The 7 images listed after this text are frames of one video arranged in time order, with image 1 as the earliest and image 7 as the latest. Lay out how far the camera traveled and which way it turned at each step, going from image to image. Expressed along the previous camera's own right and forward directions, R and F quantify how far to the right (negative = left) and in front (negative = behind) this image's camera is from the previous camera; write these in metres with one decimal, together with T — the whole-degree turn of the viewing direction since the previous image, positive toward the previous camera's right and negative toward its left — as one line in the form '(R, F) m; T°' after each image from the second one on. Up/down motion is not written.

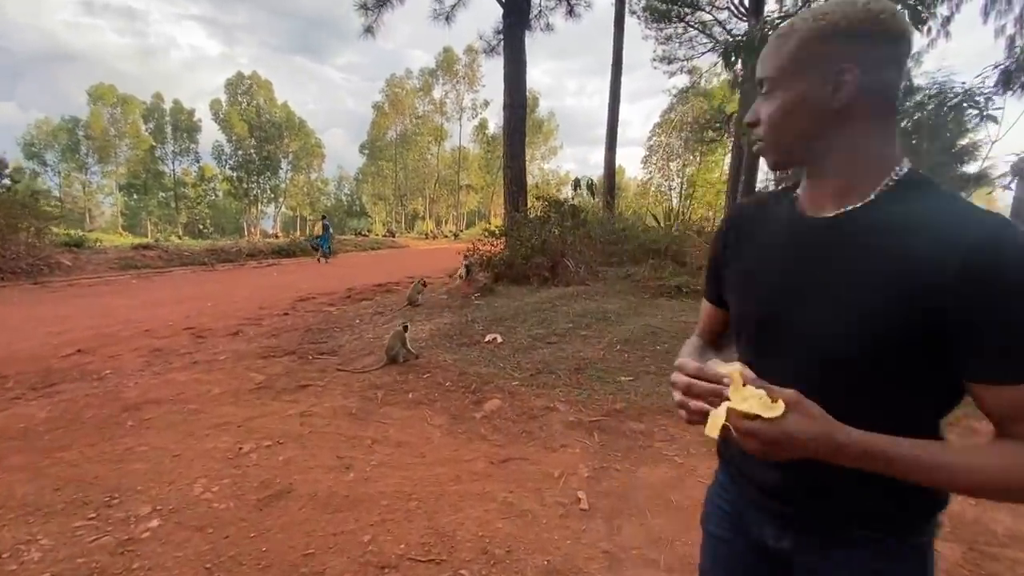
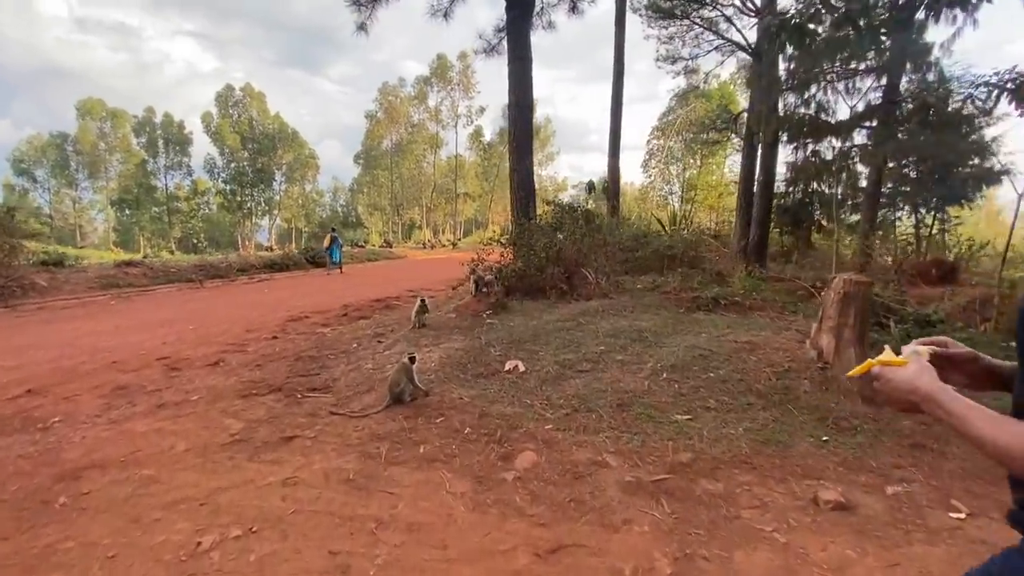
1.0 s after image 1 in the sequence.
(-0.3, +0.9) m; 0°
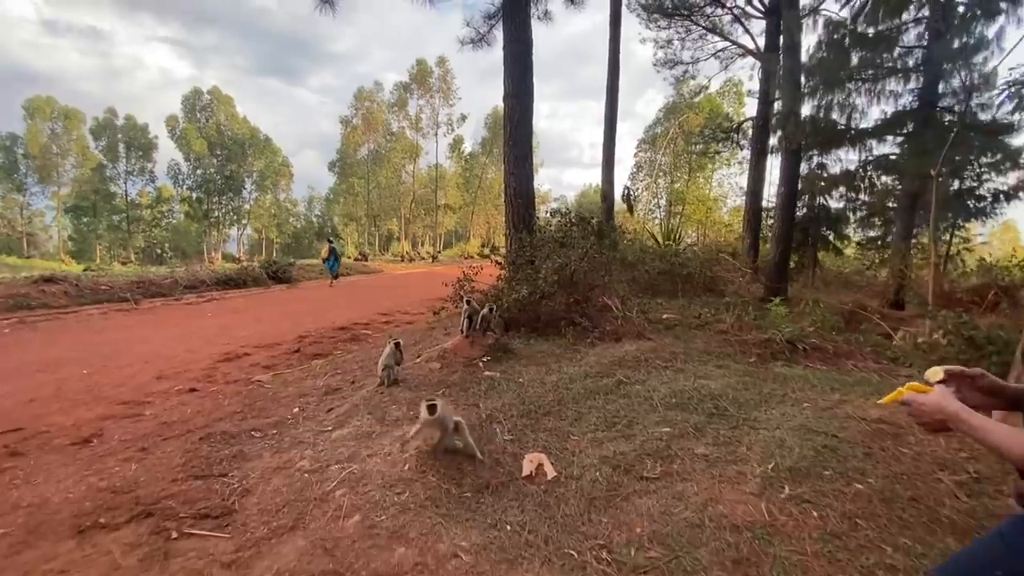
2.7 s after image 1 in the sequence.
(-0.3, +1.9) m; +2°
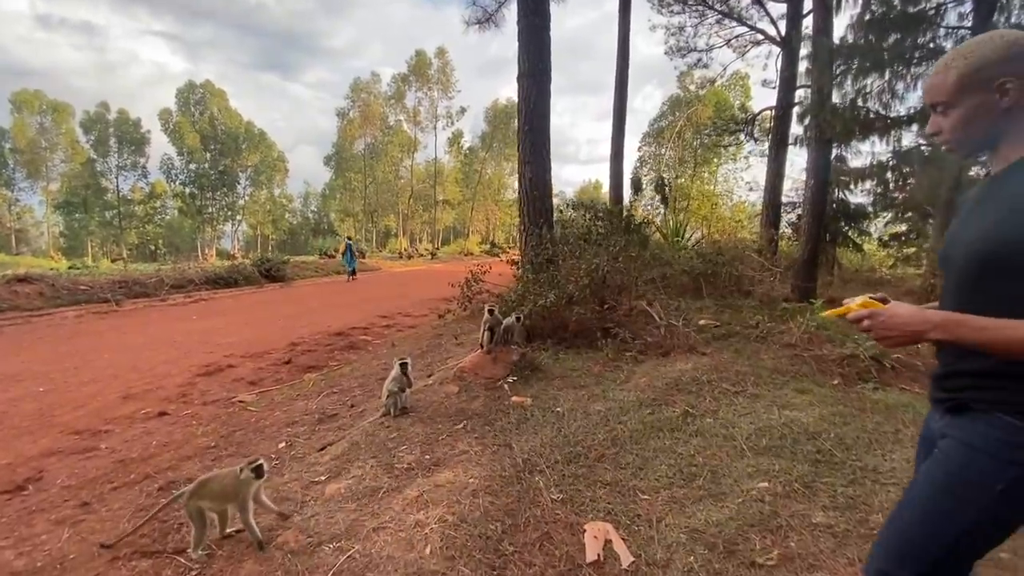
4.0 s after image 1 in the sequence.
(-0.3, +0.9) m; 0°
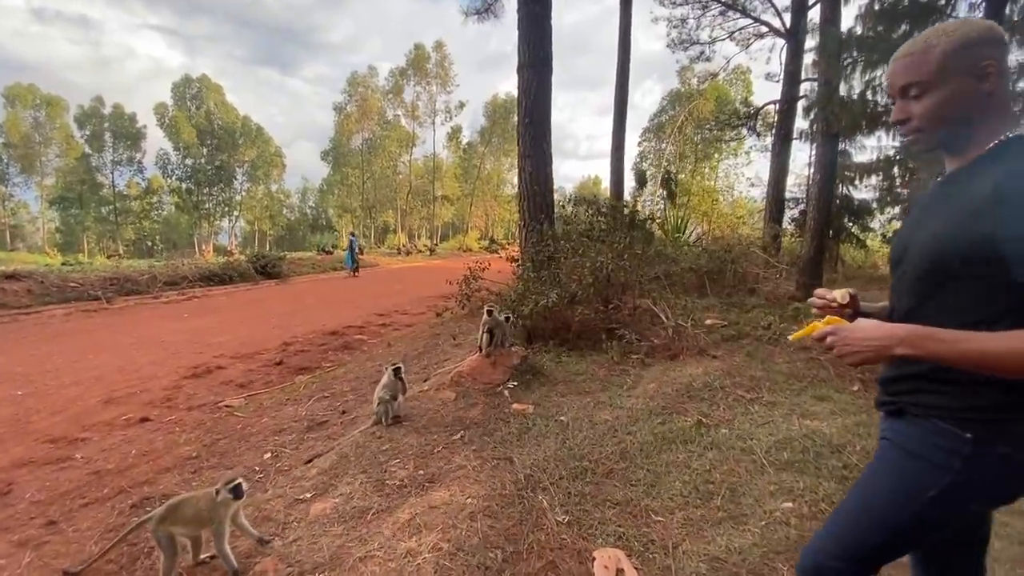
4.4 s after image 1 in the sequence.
(0.0, +0.2) m; 0°
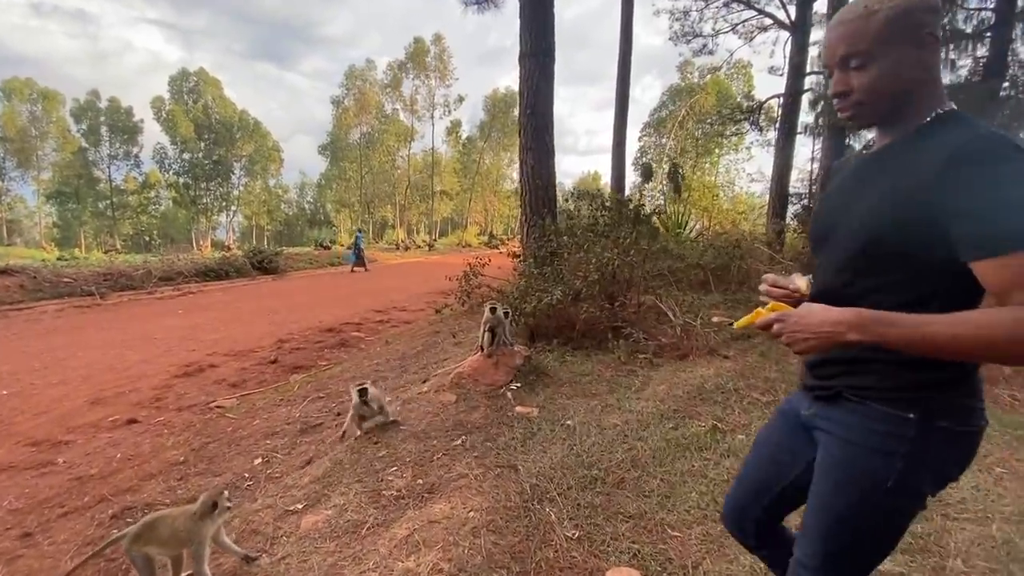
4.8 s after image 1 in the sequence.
(0.0, +0.2) m; 0°
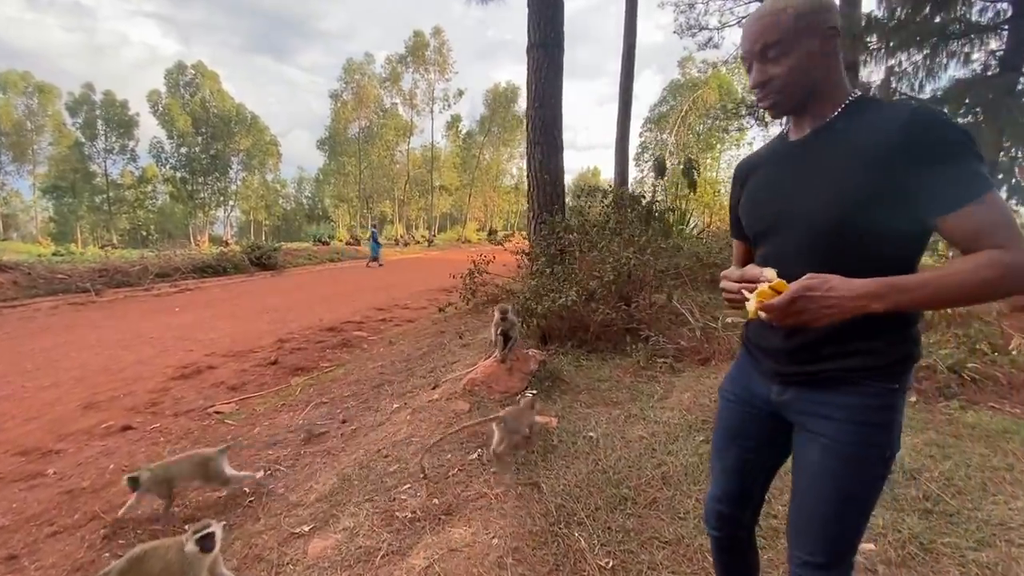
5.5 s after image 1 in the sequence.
(-0.1, +0.2) m; 0°
